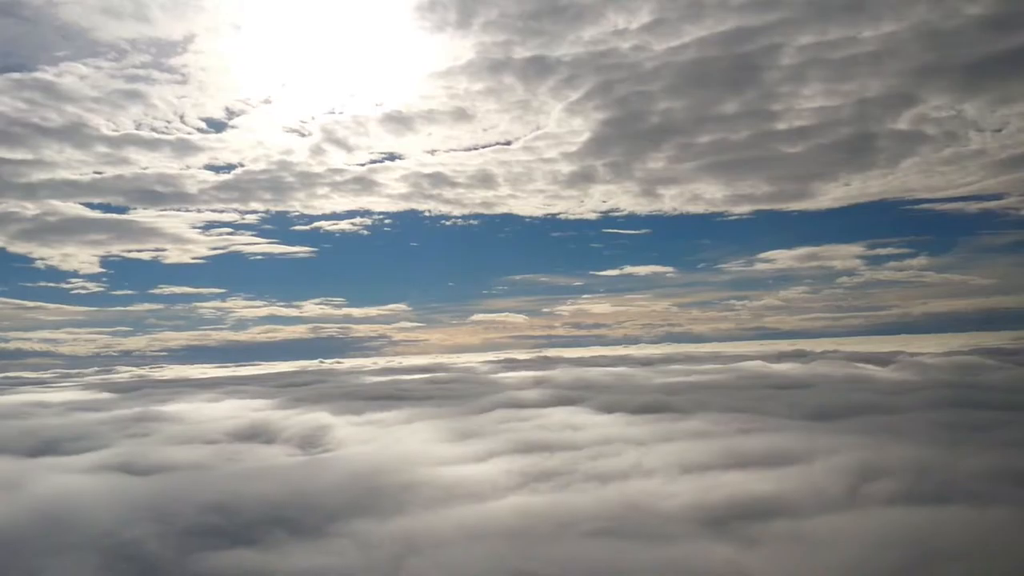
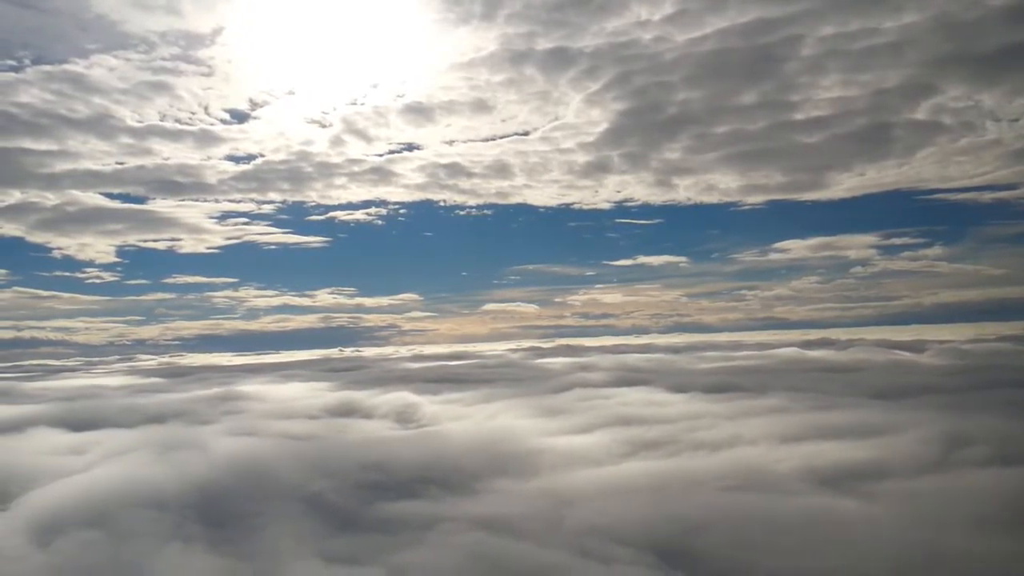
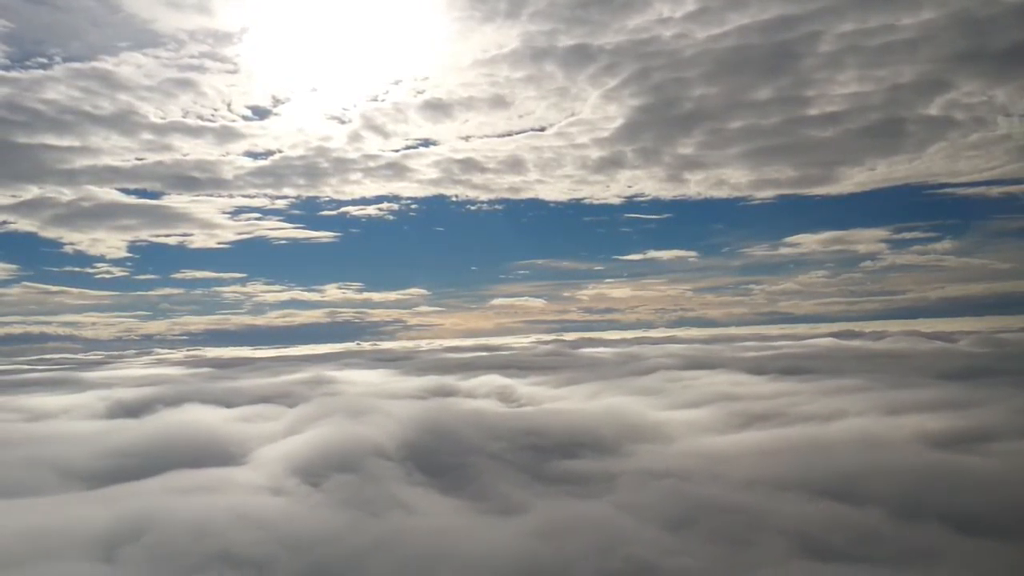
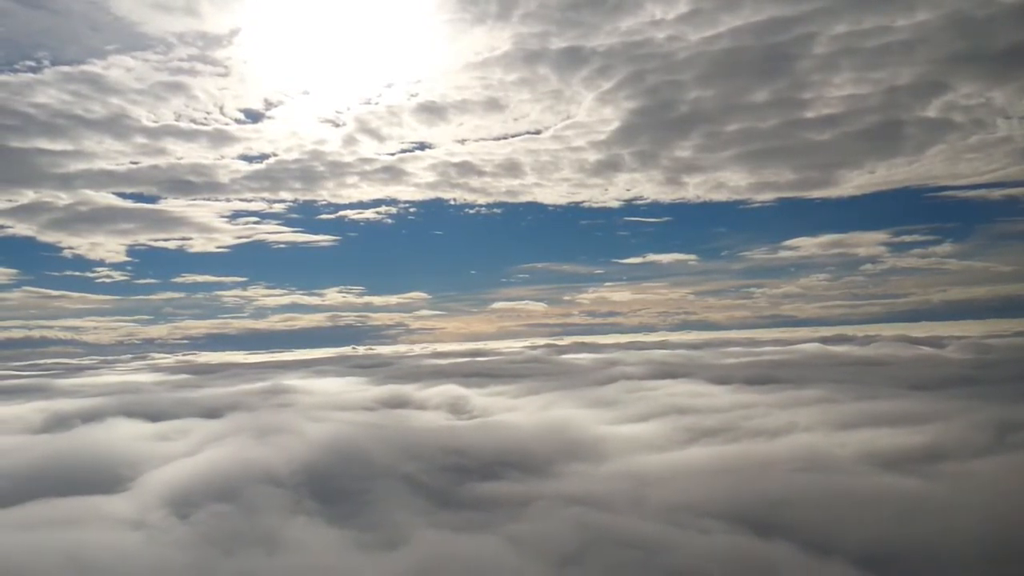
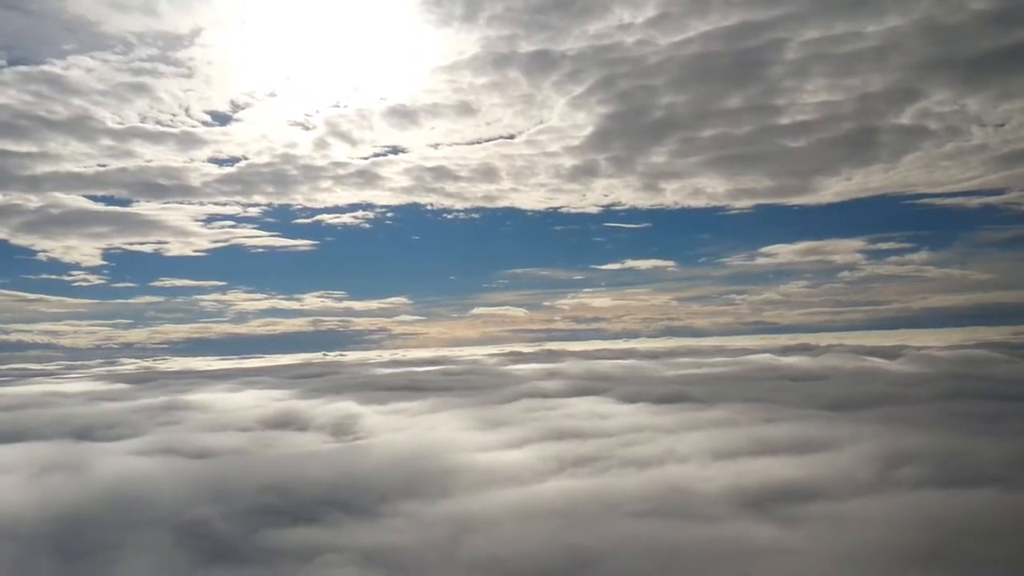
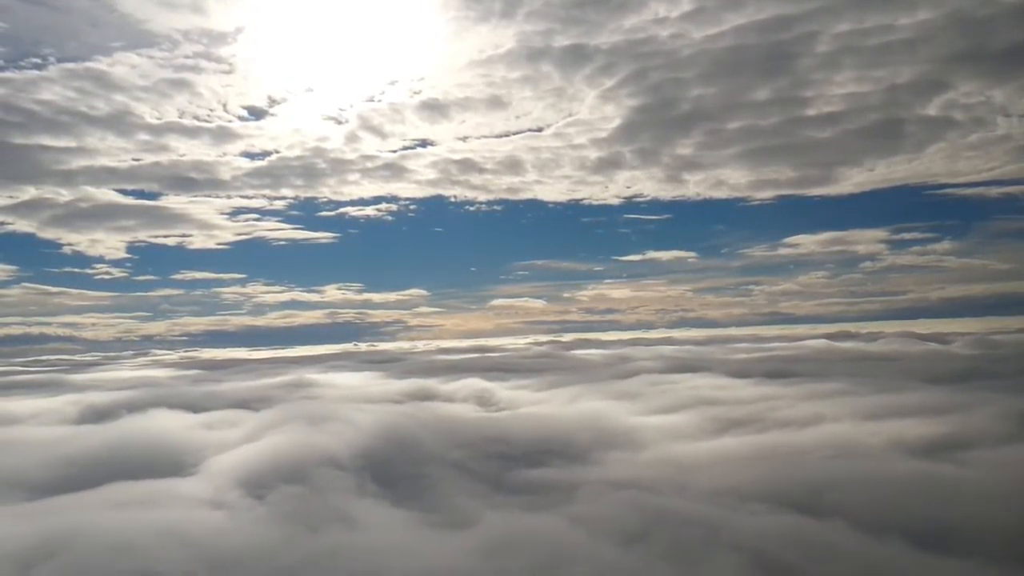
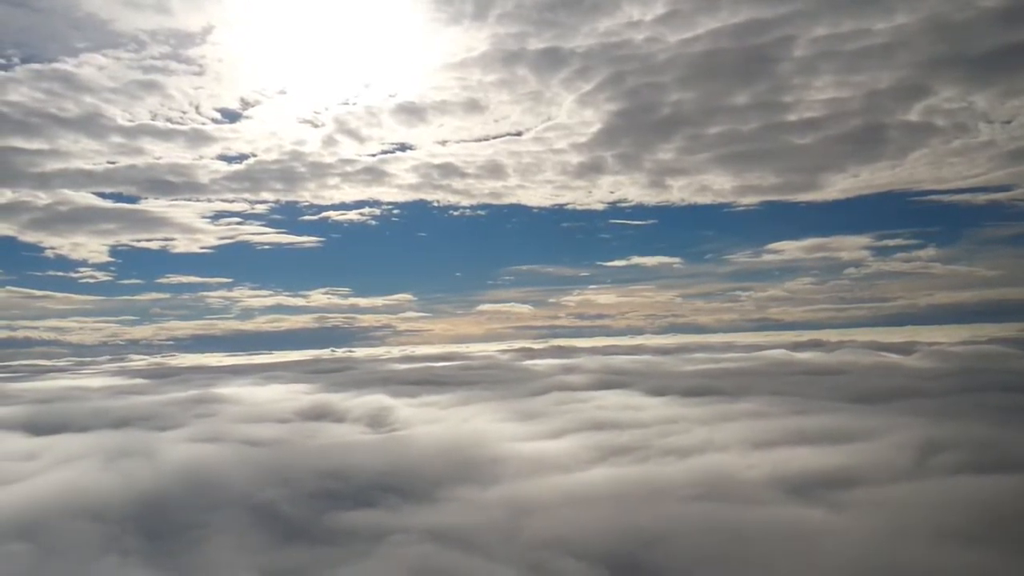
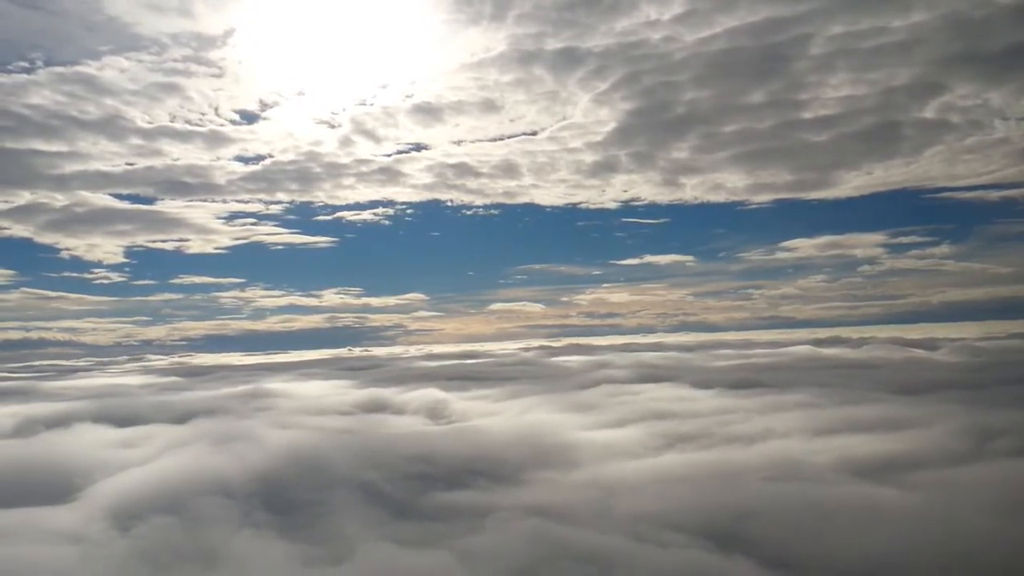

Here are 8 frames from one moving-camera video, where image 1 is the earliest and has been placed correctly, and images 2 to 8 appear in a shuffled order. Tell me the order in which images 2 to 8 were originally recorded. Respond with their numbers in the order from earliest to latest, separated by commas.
5, 7, 2, 8, 4, 6, 3
